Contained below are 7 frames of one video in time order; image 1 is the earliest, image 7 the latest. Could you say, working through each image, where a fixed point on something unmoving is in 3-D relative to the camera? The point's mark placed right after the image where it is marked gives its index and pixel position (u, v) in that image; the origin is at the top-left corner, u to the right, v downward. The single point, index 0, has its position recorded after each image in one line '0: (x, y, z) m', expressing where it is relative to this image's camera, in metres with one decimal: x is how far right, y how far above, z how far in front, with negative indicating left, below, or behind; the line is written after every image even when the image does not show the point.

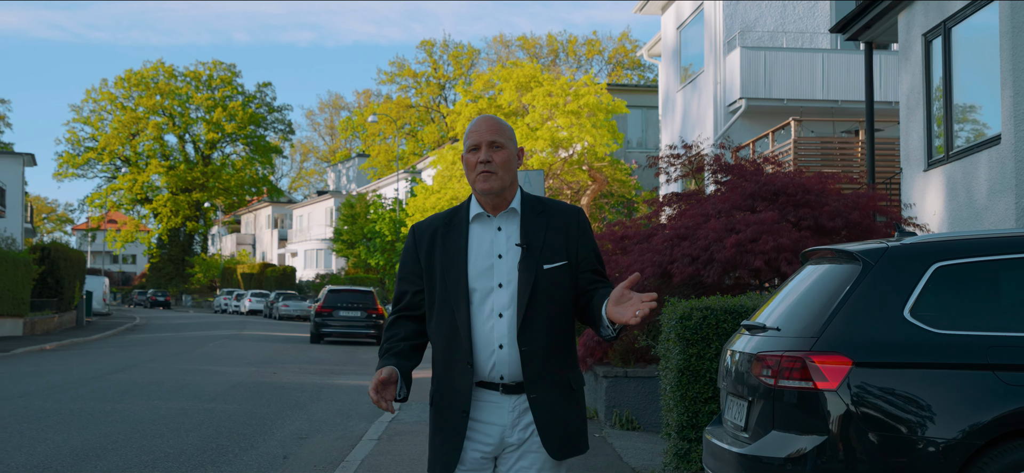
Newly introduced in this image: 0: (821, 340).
0: (+1.4, -0.5, +4.2) m
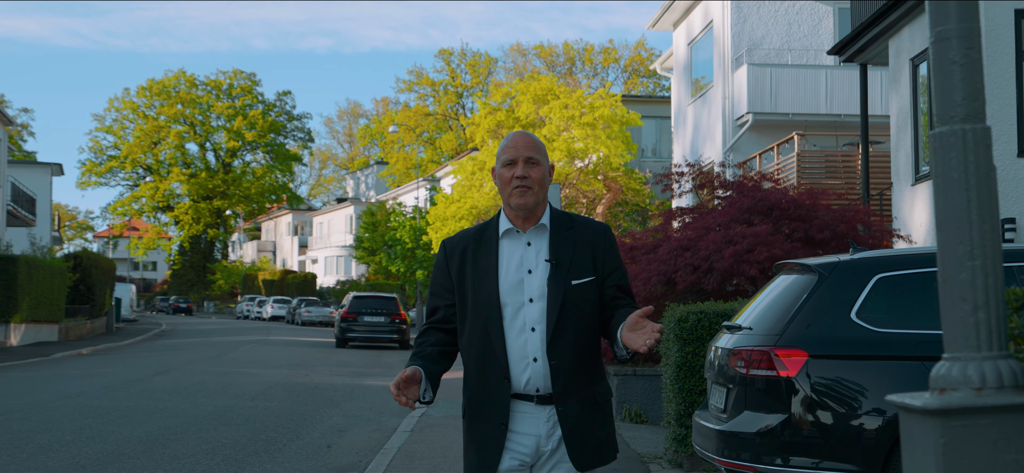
0: (+1.5, -0.6, +5.2) m
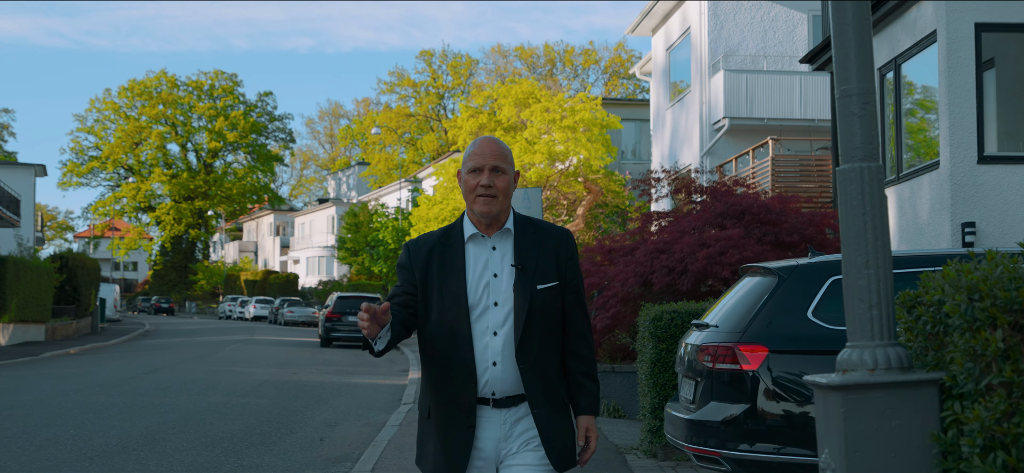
0: (+1.4, -0.6, +5.7) m
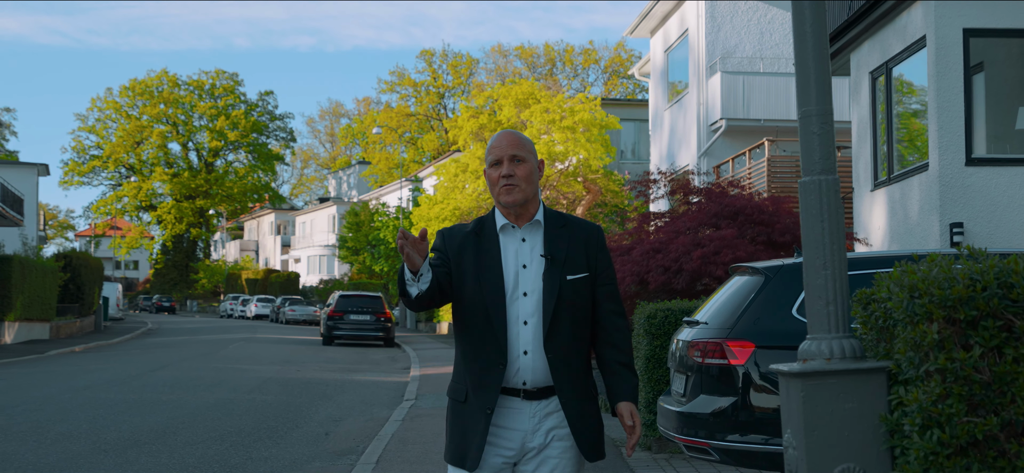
0: (+1.4, -0.6, +6.0) m
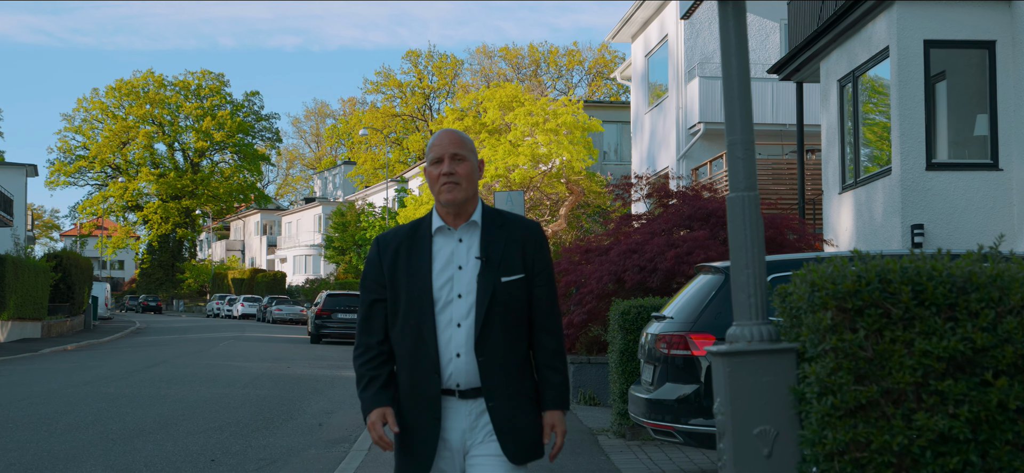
0: (+1.3, -0.6, +6.6) m
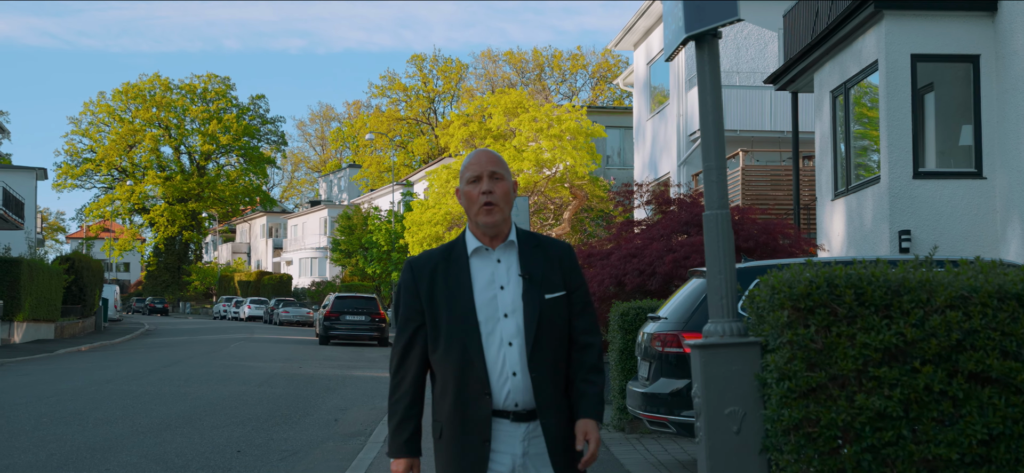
0: (+1.3, -0.7, +7.1) m
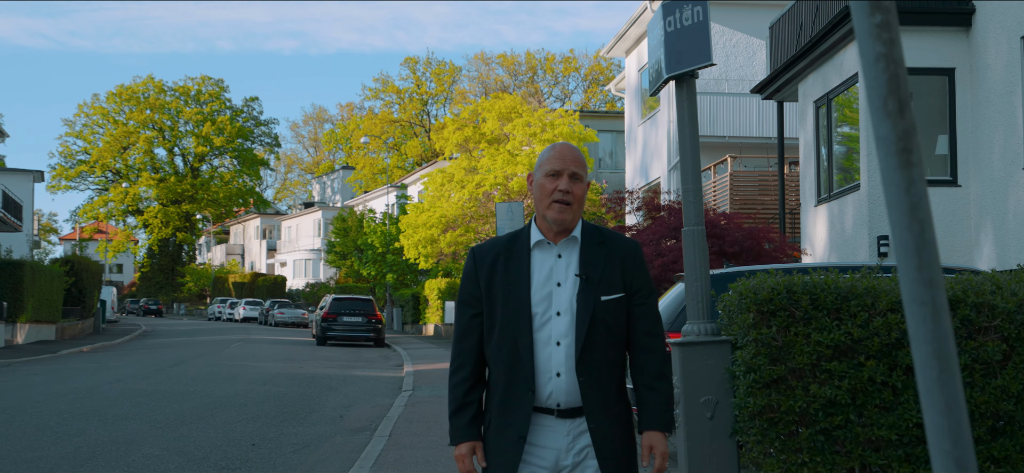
0: (+1.3, -0.7, +7.7) m
